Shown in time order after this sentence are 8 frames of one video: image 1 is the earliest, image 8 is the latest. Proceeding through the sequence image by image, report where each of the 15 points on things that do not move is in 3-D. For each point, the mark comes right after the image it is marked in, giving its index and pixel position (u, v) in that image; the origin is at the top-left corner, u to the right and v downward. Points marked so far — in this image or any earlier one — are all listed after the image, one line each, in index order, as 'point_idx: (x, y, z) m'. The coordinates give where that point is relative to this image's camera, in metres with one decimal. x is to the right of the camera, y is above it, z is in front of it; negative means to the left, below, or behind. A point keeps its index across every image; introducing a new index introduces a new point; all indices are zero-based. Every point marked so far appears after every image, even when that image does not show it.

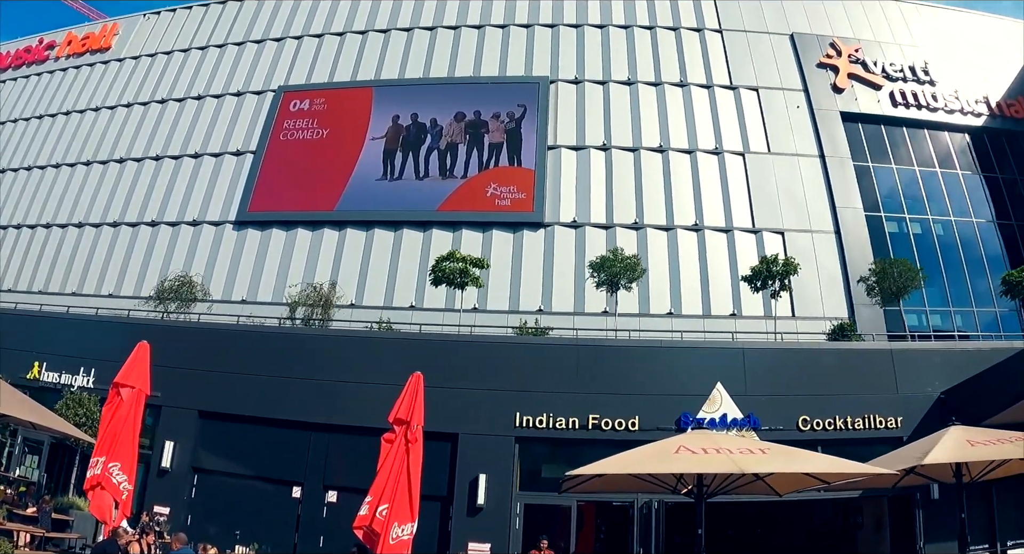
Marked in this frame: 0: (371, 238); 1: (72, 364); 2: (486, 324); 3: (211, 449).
0: (-3.6, +1.0, +20.6) m
1: (-11.0, -2.0, +18.6) m
2: (-0.6, -1.1, +18.6) m
3: (-7.2, -4.1, +18.1) m
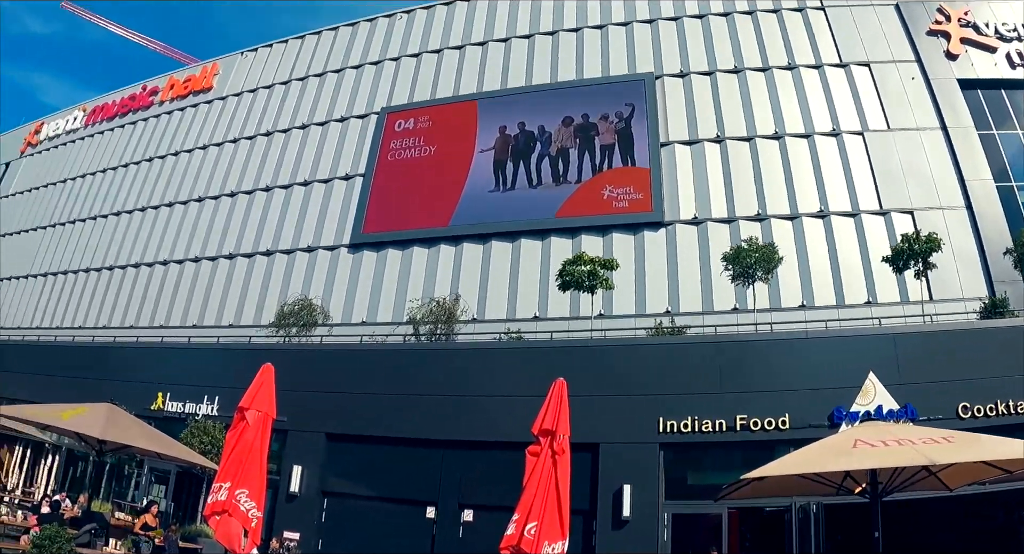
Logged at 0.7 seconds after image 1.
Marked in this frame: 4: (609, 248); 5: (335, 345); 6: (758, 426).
0: (-0.5, +0.7, +20.2) m
1: (-7.8, -2.8, +18.7) m
2: (+2.4, -1.2, +18.0) m
3: (-4.0, -4.6, +17.9) m
4: (+2.4, +0.8, +19.1) m
5: (-4.1, -1.6, +18.7) m
6: (+5.0, -3.0, +15.7) m
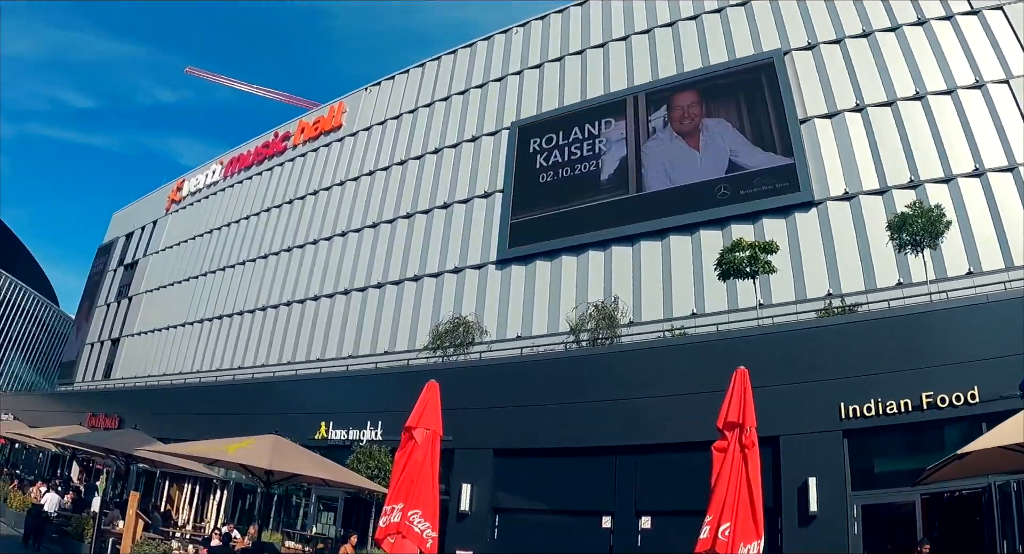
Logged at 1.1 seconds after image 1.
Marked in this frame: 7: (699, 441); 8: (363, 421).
0: (+3.1, +0.6, +19.9) m
1: (-3.9, -3.5, +18.9) m
2: (+6.0, -0.9, +17.4) m
3: (0.0, -4.9, +17.8) m
4: (+5.9, +1.1, +18.5) m
5: (-0.4, -2.0, +18.7) m
6: (+8.6, -2.5, +14.9) m
7: (+3.5, -3.2, +15.1) m
8: (-3.5, -3.4, +18.2) m
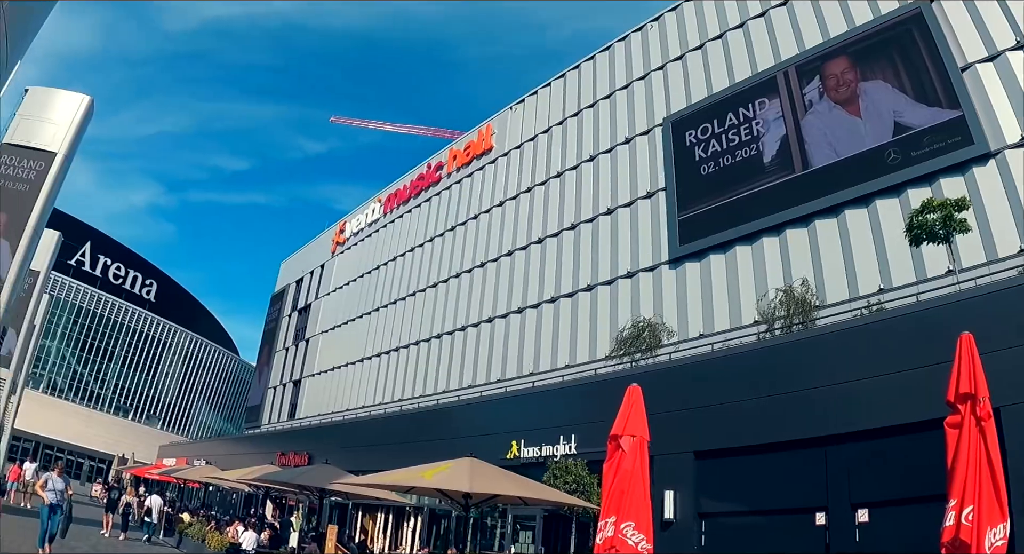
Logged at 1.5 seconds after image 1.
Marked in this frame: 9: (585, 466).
0: (+7.2, +1.1, +19.0) m
1: (+0.7, -3.9, +19.0) m
2: (+9.9, -0.1, +16.1) m
3: (+4.6, -4.8, +17.3) m
4: (+9.8, +1.8, +17.3) m
5: (+4.0, -1.9, +18.2) m
6: (+12.3, -1.4, +13.3) m
7: (+7.5, -2.7, +14.2) m
8: (+1.0, -3.8, +18.2) m
9: (+1.6, -4.2, +17.2) m
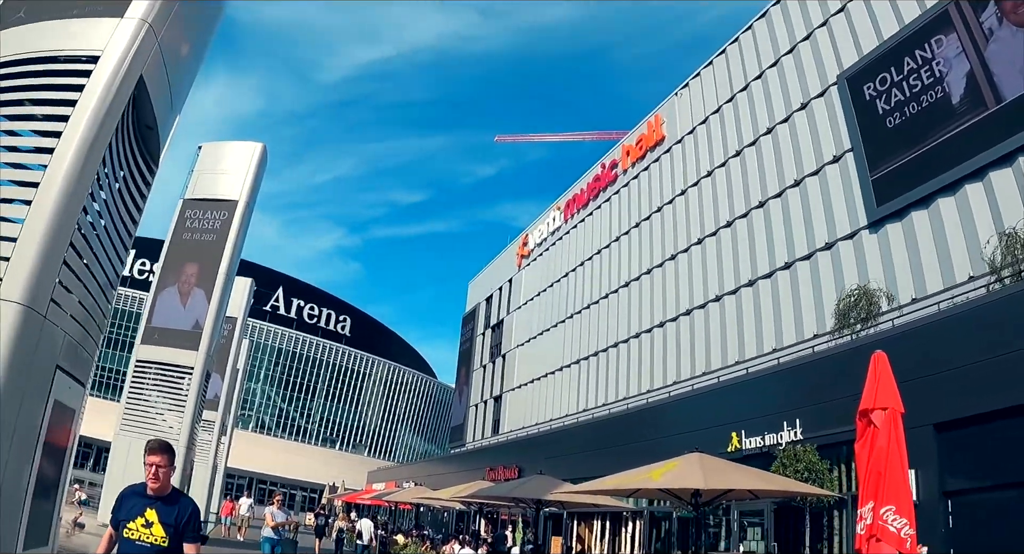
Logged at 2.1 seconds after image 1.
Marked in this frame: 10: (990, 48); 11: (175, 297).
0: (+11.3, +2.5, +16.7) m
1: (+5.6, -3.4, +17.8) m
2: (+13.5, +1.7, +13.3) m
3: (+9.2, -3.8, +15.4) m
4: (+13.3, +3.5, +14.5) m
5: (+8.4, -1.0, +16.5) m
6: (+15.5, +0.7, +10.0) m
7: (+11.1, -1.3, +11.8) m
8: (+5.8, -3.2, +17.0) m
9: (+6.3, -3.6, +15.9) m
10: (+11.2, +5.4, +17.4) m
11: (-8.4, -0.2, +19.3) m
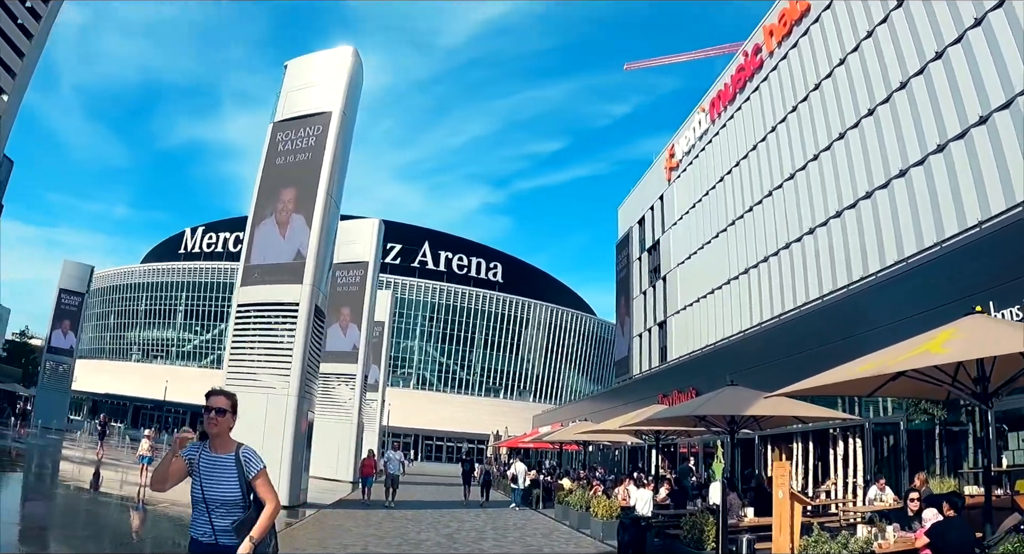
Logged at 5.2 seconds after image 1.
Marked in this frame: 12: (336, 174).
0: (+13.1, +6.2, +10.5) m
1: (+8.6, -0.3, +13.0) m
2: (+14.7, +5.4, +6.7) m
3: (+11.7, -0.4, +10.0) m
4: (+14.5, +7.3, +7.9) m
5: (+10.7, +2.4, +11.0) m
6: (+16.1, +4.4, +3.2) m
7: (+12.5, +2.0, +5.9) m
8: (+8.6, -0.1, +12.1) m
9: (+8.9, -0.5, +11.0) m
10: (+12.7, +9.1, +11.0) m
11: (-5.2, +1.2, +17.0) m
12: (-3.8, +2.3, +17.0) m
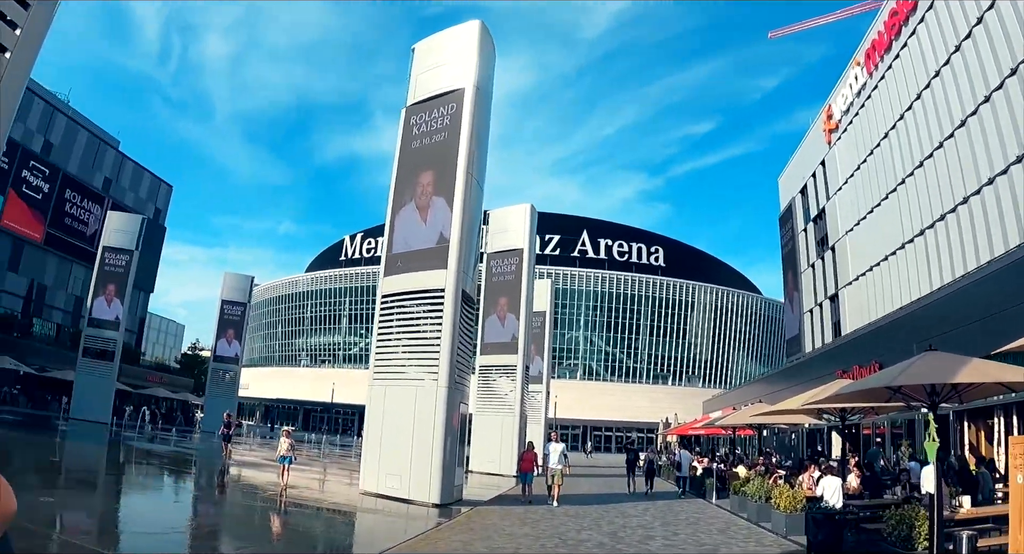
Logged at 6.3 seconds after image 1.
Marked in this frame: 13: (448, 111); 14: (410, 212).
0: (+14.0, +7.6, +6.7) m
1: (+10.7, +0.9, +10.1) m
2: (+14.9, +6.9, +2.7) m
3: (+13.1, +1.0, +6.5) m
4: (+14.7, +8.8, +3.9) m
5: (+12.1, +3.6, +7.8) m
6: (+15.7, +6.0, -1.0) m
7: (+12.9, +3.4, +2.4) m
8: (+10.4, +1.0, +9.3) m
9: (+10.5, +0.6, +8.1) m
10: (+13.5, +10.5, +7.3) m
11: (-2.1, +1.3, +16.8) m
12: (-0.9, +2.5, +16.5) m
13: (-1.4, +3.5, +16.7) m
14: (-2.3, +1.4, +16.9) m
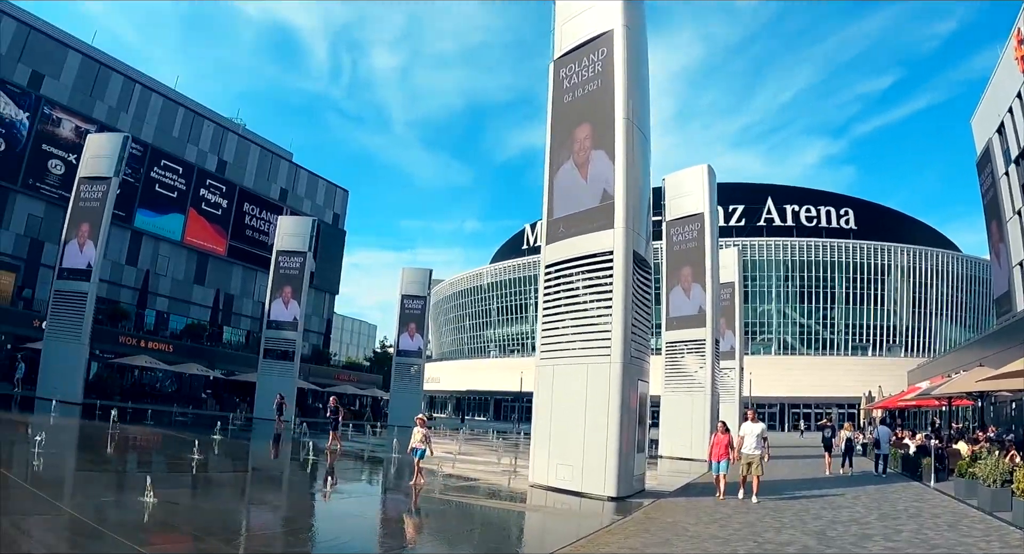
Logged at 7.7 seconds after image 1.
0: (+14.2, +9.0, +2.7) m
1: (+12.3, +2.1, +6.8) m
2: (+14.3, +8.2, -1.4) m
3: (+13.8, +2.3, +2.8) m
4: (+14.2, +10.1, -0.2) m
5: (+12.9, +4.9, +4.2) m
6: (+14.2, +7.2, -5.2) m
7: (+12.5, +4.5, -1.2) m
8: (+11.9, +2.1, +6.1) m
9: (+11.7, +1.7, +4.9) m
10: (+13.6, +11.8, +3.4) m
11: (+1.3, +1.7, +16.3) m
12: (+2.4, +3.0, +15.7) m
13: (+1.8, +3.9, +16.0) m
14: (+1.2, +1.7, +16.4) m
